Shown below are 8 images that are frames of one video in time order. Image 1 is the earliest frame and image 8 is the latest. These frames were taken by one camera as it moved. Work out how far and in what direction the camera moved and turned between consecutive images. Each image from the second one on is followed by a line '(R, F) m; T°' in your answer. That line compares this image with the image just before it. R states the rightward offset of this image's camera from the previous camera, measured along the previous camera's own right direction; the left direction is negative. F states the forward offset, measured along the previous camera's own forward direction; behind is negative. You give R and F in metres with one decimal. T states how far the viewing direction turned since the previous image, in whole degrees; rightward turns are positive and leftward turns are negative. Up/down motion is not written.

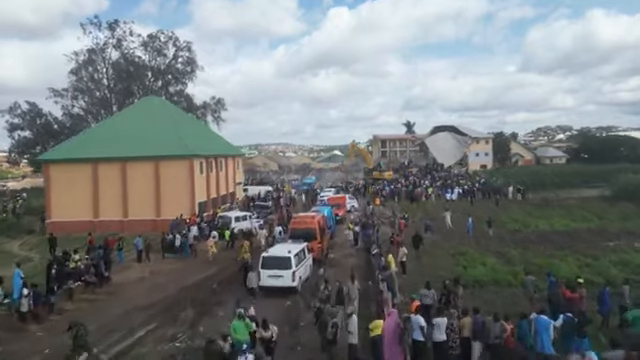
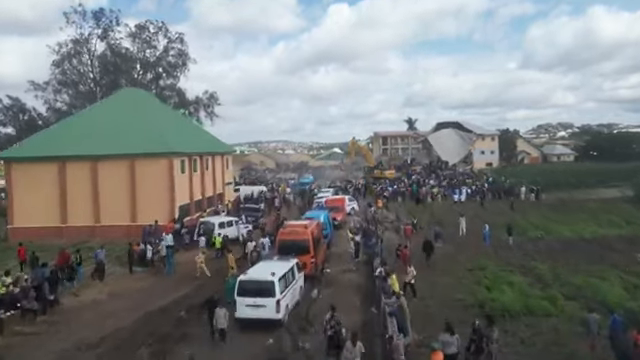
(+0.2, +4.6) m; 0°
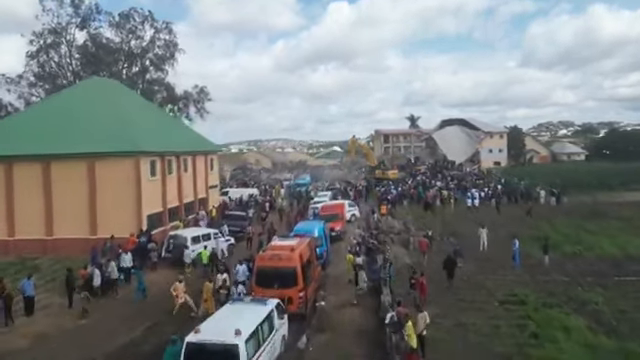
(+0.2, +5.8) m; 0°
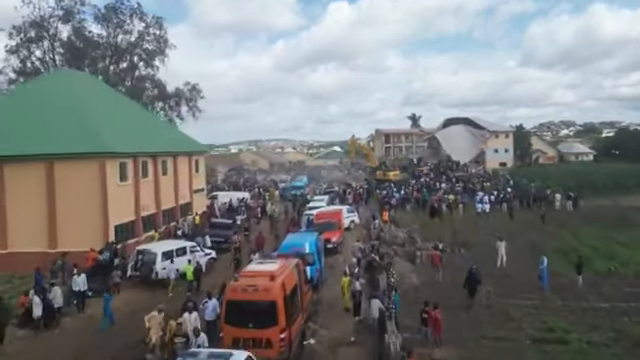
(+0.3, +4.0) m; 0°
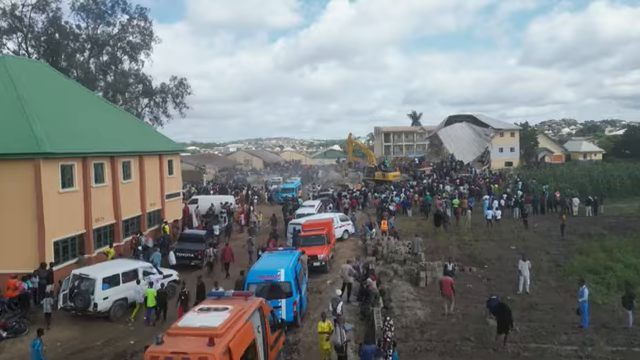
(+0.6, +4.8) m; 0°
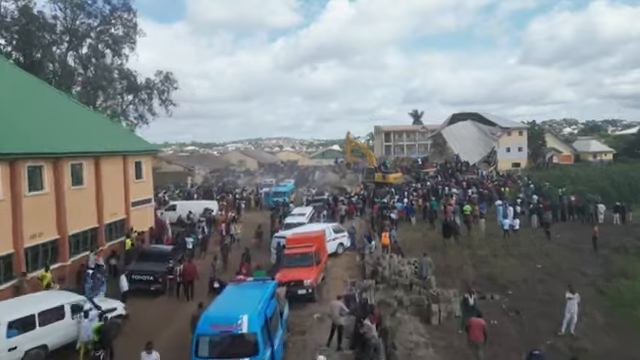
(+0.4, +4.9) m; 0°
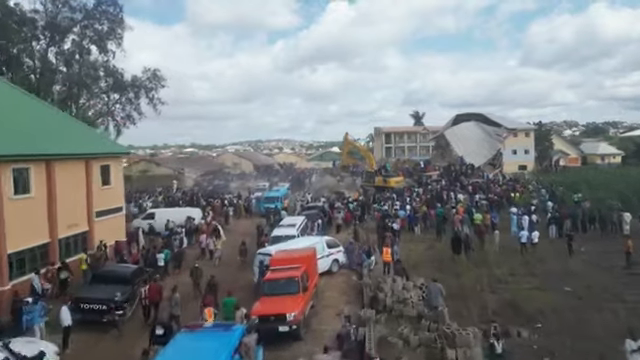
(+0.3, +3.9) m; 0°
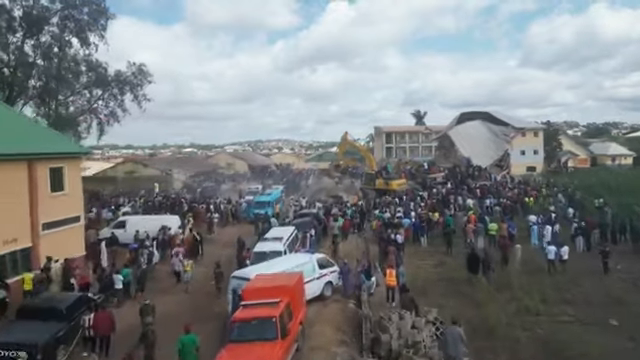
(+0.3, +4.4) m; 0°
